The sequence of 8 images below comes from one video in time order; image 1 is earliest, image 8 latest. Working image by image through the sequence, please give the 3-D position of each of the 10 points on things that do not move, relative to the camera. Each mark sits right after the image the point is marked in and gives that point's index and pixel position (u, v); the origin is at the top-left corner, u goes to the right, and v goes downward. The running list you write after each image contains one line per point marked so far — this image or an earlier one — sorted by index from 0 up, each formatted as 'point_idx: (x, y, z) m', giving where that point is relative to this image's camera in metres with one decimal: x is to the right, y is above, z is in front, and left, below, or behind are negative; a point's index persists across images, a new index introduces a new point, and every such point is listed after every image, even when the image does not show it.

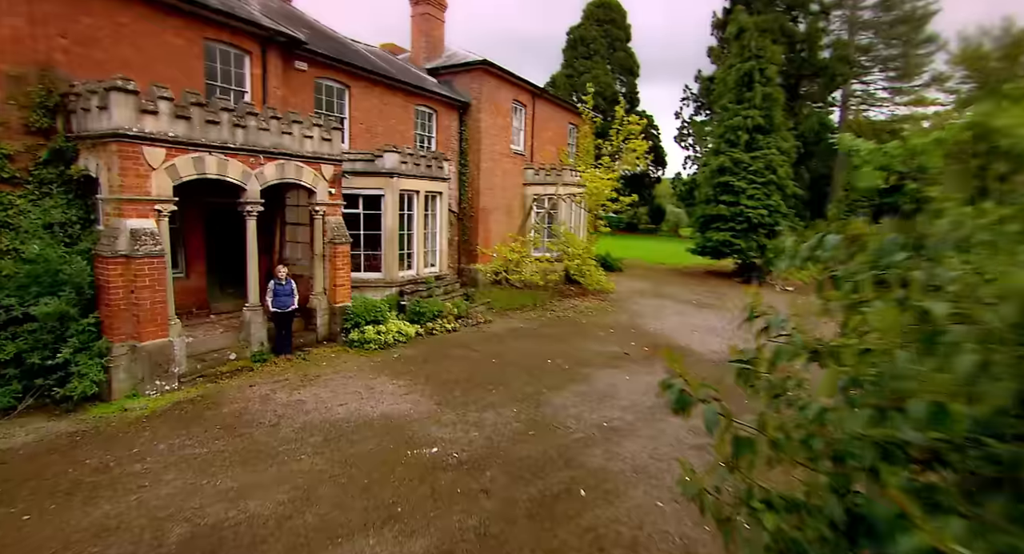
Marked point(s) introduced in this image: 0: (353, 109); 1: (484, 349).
0: (-4.8, +5.0, +14.3) m
1: (-0.7, -1.8, +11.7) m
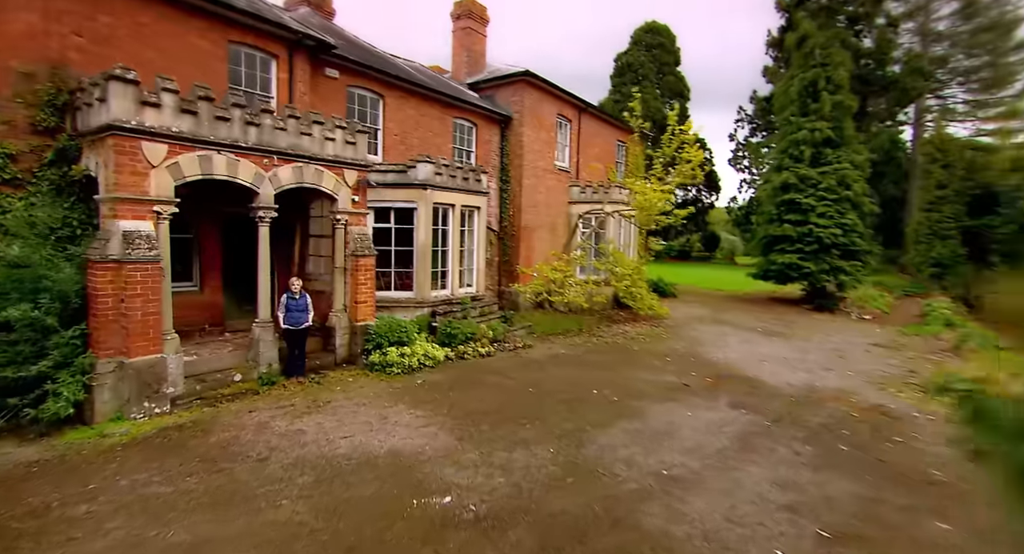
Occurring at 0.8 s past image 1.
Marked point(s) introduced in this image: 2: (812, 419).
0: (-3.6, +4.5, +13.7) m
1: (+0.2, -2.2, +10.3) m
2: (+5.5, -2.6, +8.8) m
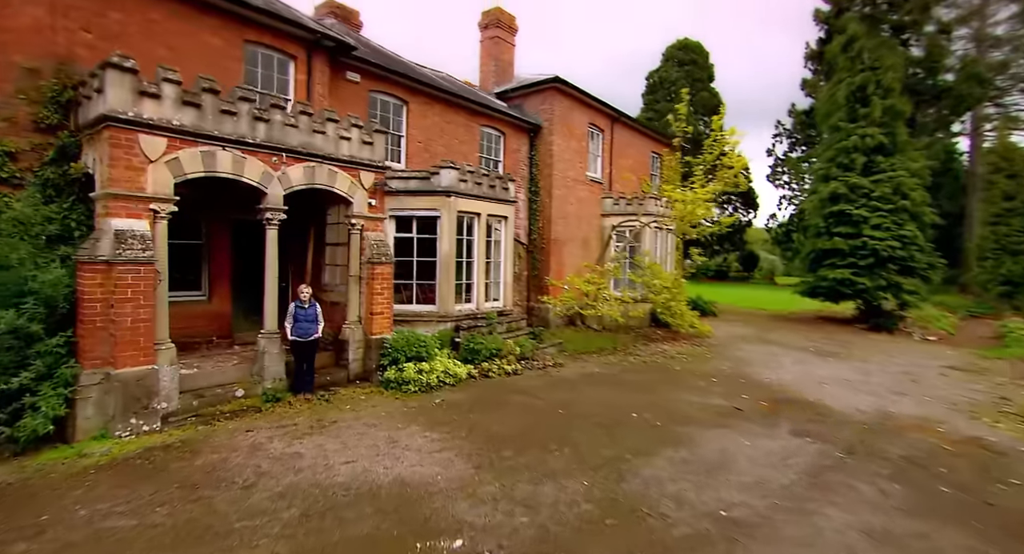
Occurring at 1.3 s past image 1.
0: (-2.8, +4.2, +13.2) m
1: (+0.7, -2.3, +9.3) m
2: (+5.9, -2.7, +7.4) m
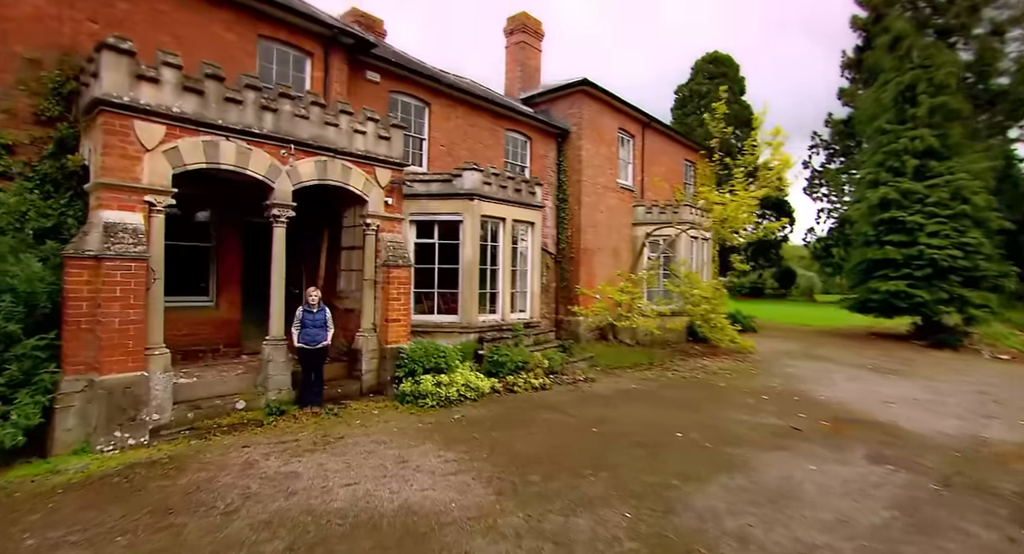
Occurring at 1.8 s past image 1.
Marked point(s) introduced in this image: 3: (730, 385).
0: (-2.1, +3.9, +12.7) m
1: (+1.2, -2.4, +8.3) m
2: (+6.3, -2.6, +6.1) m
3: (+5.4, -2.7, +11.9) m
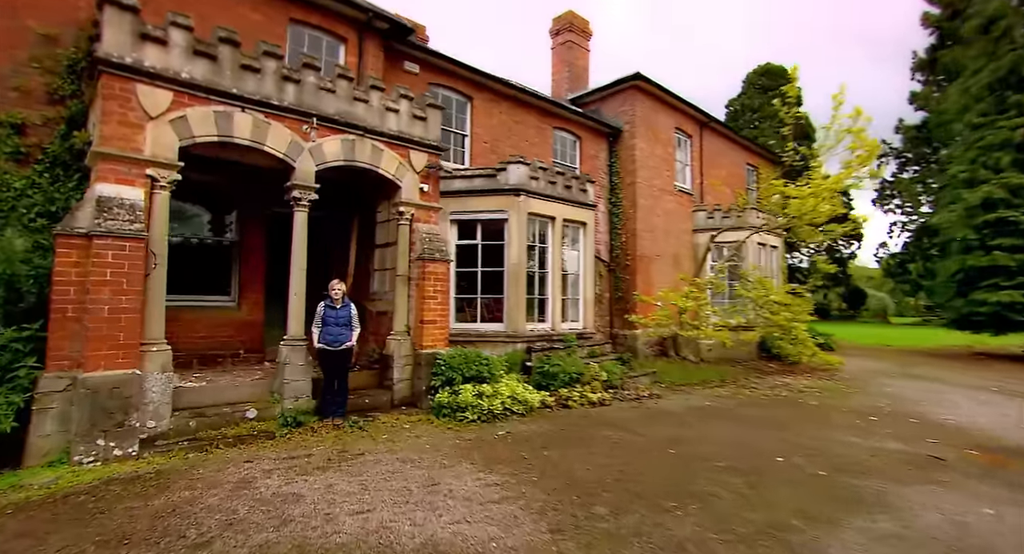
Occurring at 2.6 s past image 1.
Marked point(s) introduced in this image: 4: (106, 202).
0: (-0.9, +3.8, +11.8) m
1: (+2.0, -2.3, +6.9) m
2: (+6.8, -2.3, +4.2) m
3: (+6.6, -2.7, +10.0) m
4: (-4.2, +0.8, +4.9) m
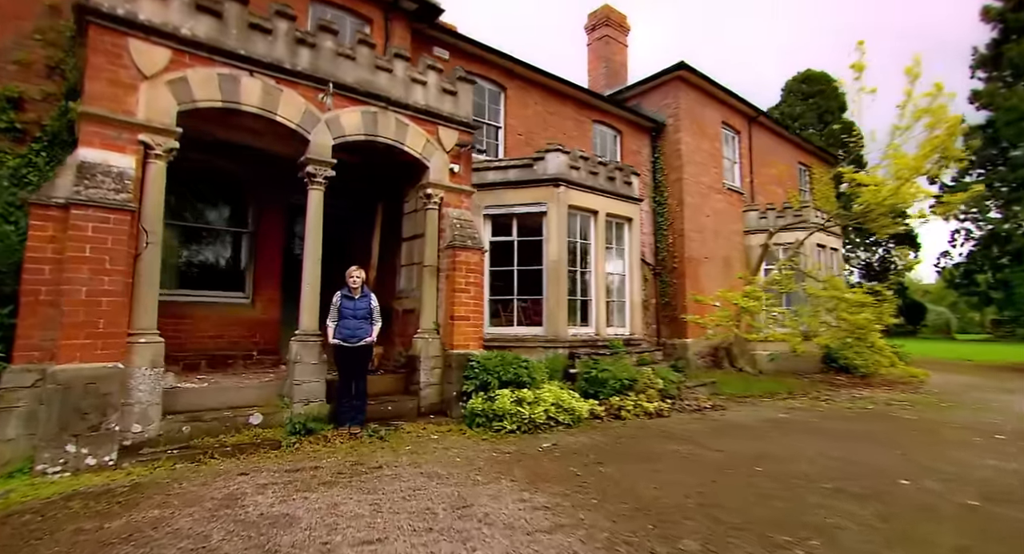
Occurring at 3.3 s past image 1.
0: (-0.1, +3.7, +11.1) m
1: (+2.6, -2.0, +5.6) m
2: (+7.2, -1.9, +2.6) m
3: (+7.3, -2.5, +8.4) m
4: (-3.8, +1.0, +4.3) m
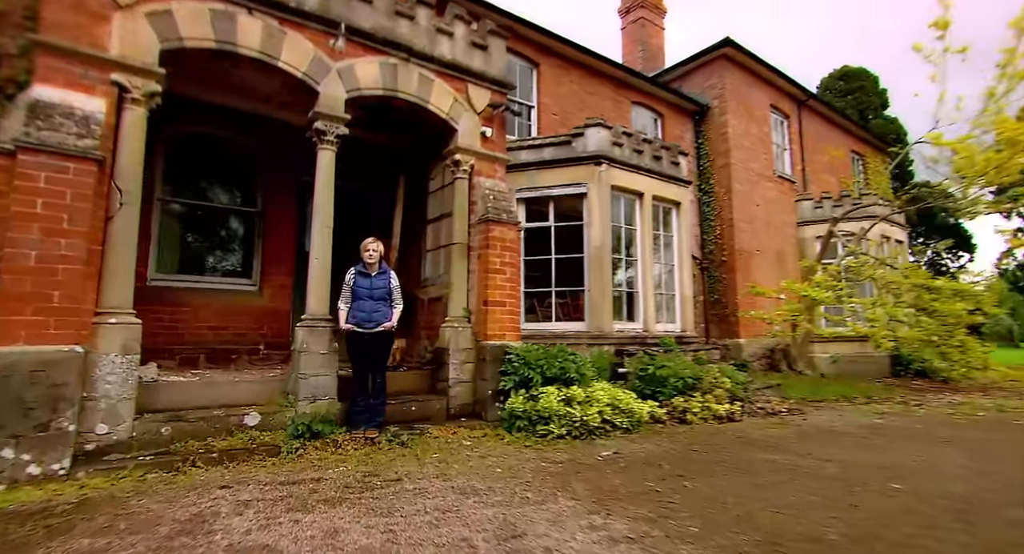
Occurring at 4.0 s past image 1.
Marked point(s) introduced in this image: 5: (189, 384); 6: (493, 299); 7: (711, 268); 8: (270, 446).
0: (+0.6, +3.9, +10.2) m
1: (+3.1, -1.7, +4.5) m
2: (+7.5, -1.4, +1.2) m
3: (+8.0, -2.2, +7.0) m
4: (-3.4, +1.2, +3.5) m
5: (-2.8, -0.9, +4.1) m
6: (-0.2, -0.3, +5.7) m
7: (+5.5, +0.3, +13.1) m
8: (-2.0, -1.4, +4.0) m
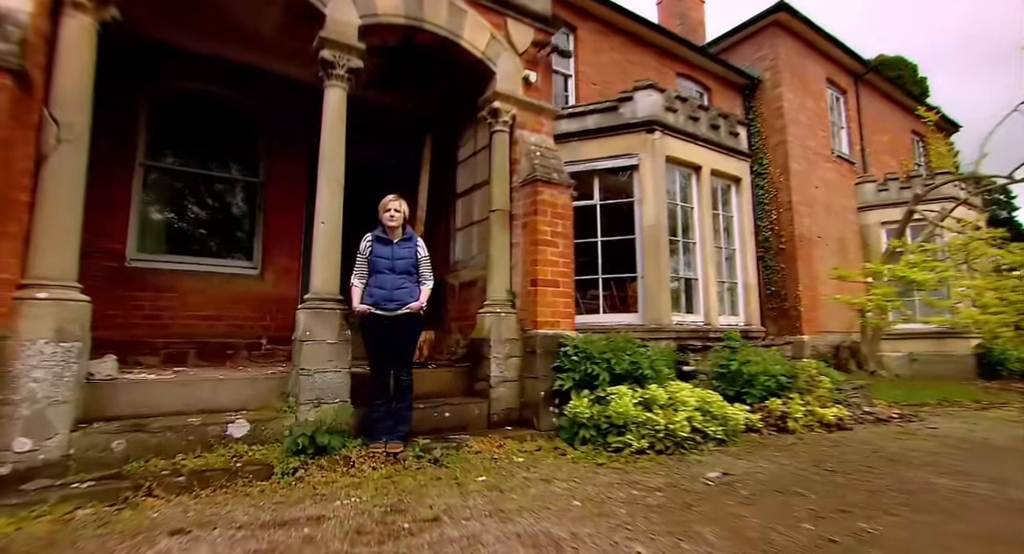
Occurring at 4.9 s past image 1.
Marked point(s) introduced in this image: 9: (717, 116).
0: (+1.3, +4.1, +9.1) m
1: (+3.5, -1.4, +3.2) m
2: (+7.8, -1.0, -0.3) m
3: (+8.5, -1.8, +5.5) m
4: (-3.0, +1.5, +2.6) m
5: (-2.3, -0.7, +3.1) m
6: (+0.3, 0.0, +4.6) m
7: (+6.3, +0.5, +11.7) m
8: (-1.6, -1.2, +3.0) m
9: (+3.6, +2.9, +8.5) m
